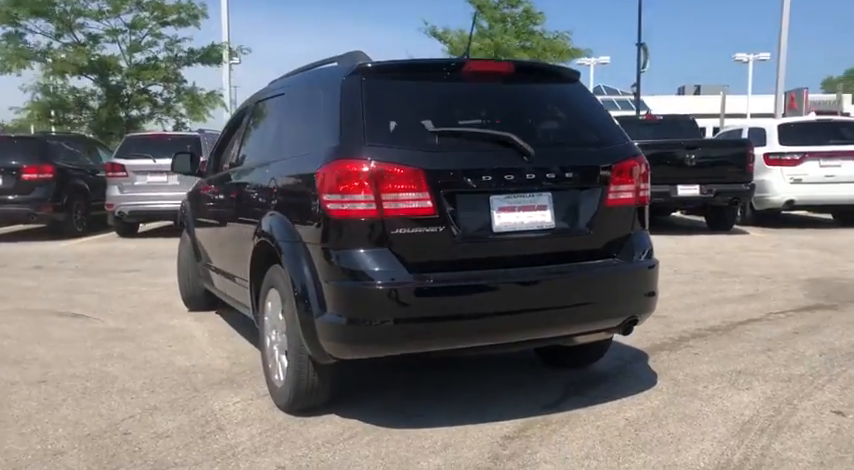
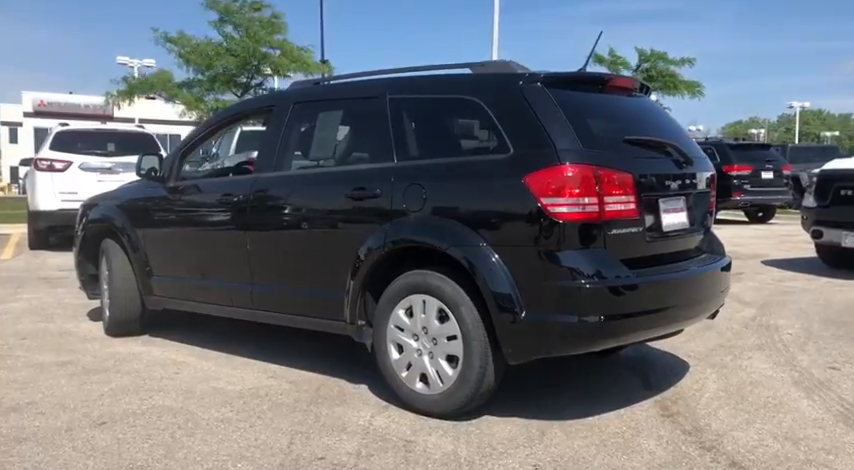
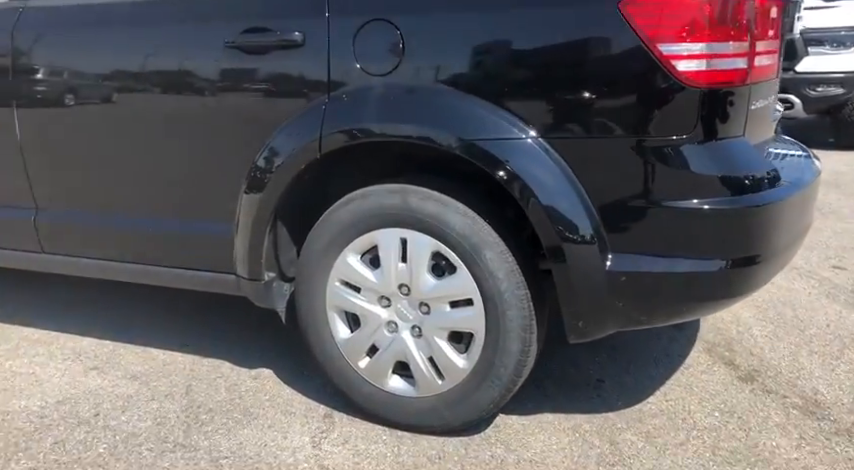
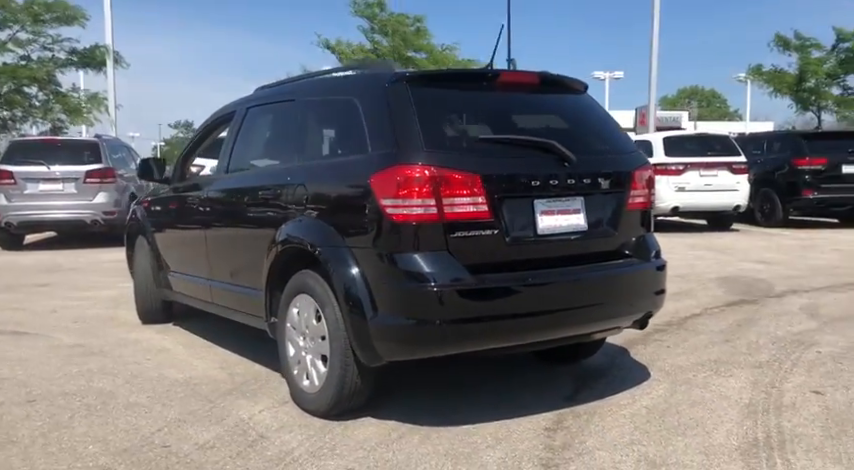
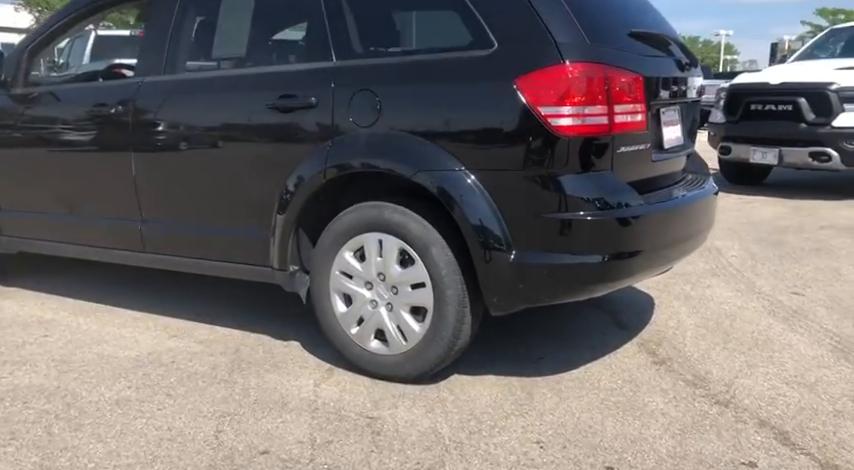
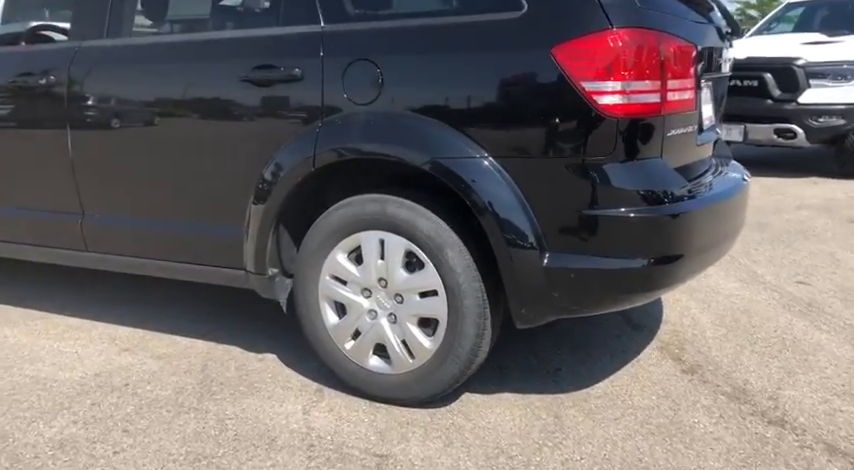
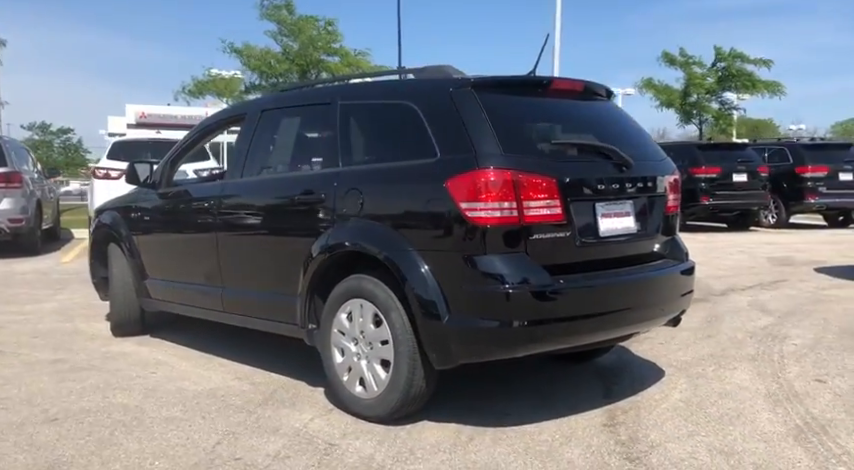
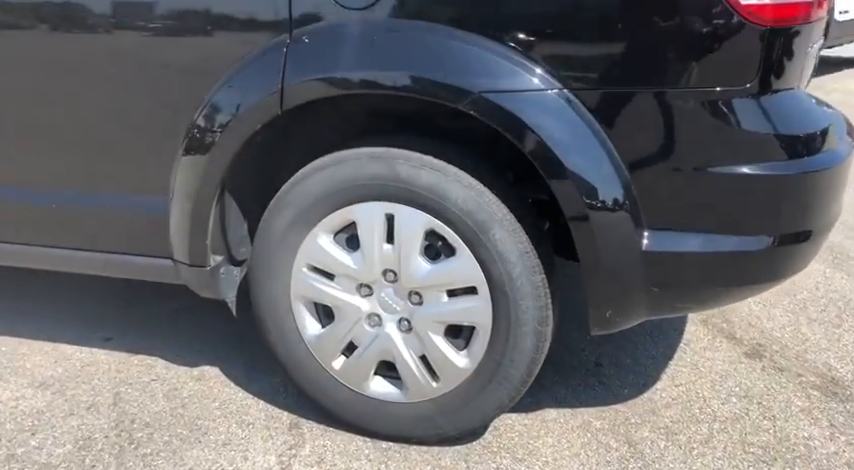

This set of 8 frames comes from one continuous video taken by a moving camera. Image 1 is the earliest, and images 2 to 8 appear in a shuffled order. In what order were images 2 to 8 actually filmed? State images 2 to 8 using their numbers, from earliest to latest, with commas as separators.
4, 7, 2, 5, 6, 3, 8
